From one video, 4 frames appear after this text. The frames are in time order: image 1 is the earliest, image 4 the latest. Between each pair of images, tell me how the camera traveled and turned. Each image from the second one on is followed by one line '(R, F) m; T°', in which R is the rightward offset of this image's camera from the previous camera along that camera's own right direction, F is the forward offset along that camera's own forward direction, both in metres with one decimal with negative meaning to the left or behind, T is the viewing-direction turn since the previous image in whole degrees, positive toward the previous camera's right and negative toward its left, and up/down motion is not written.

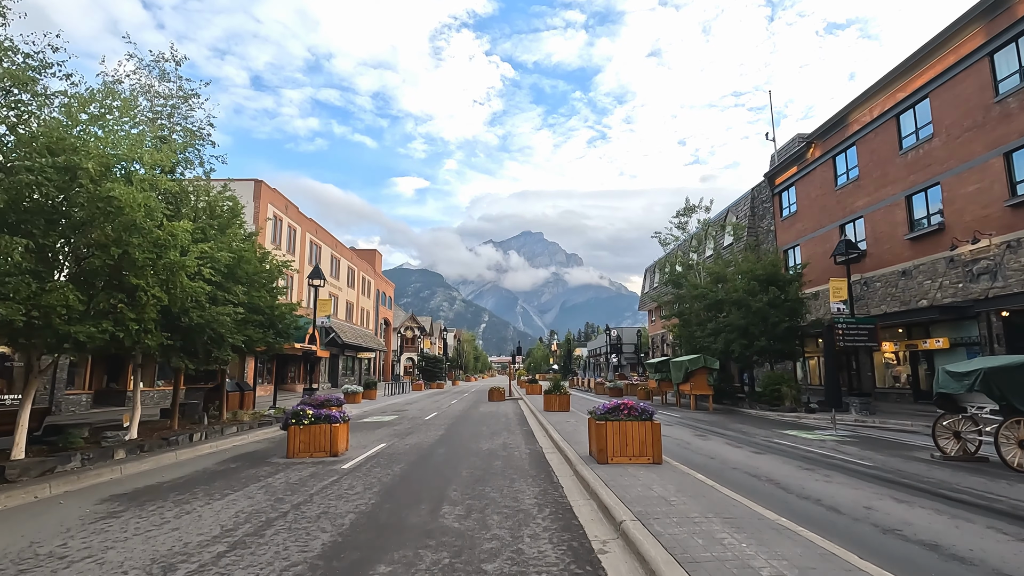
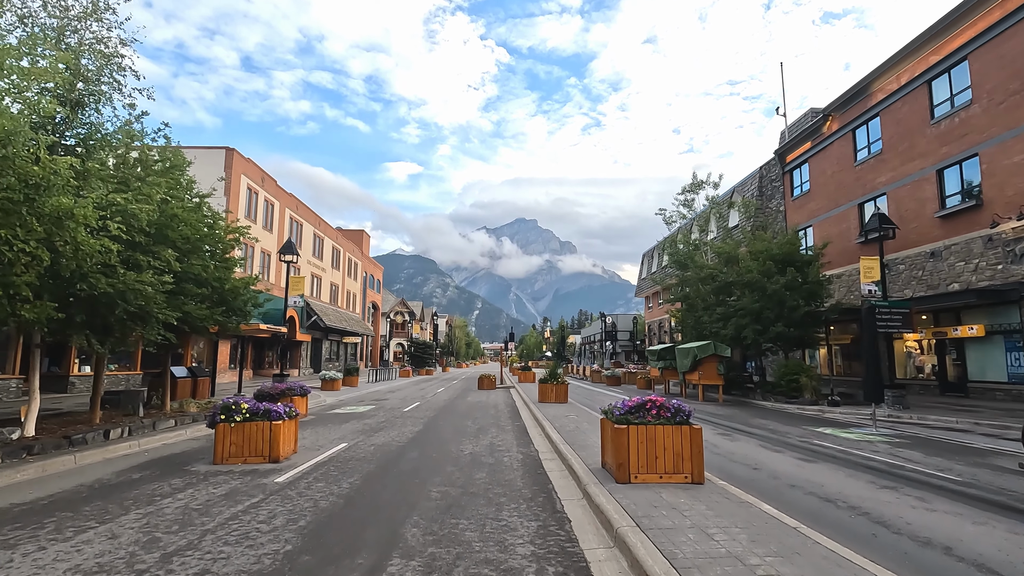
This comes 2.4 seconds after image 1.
(0.0, +2.4) m; +1°
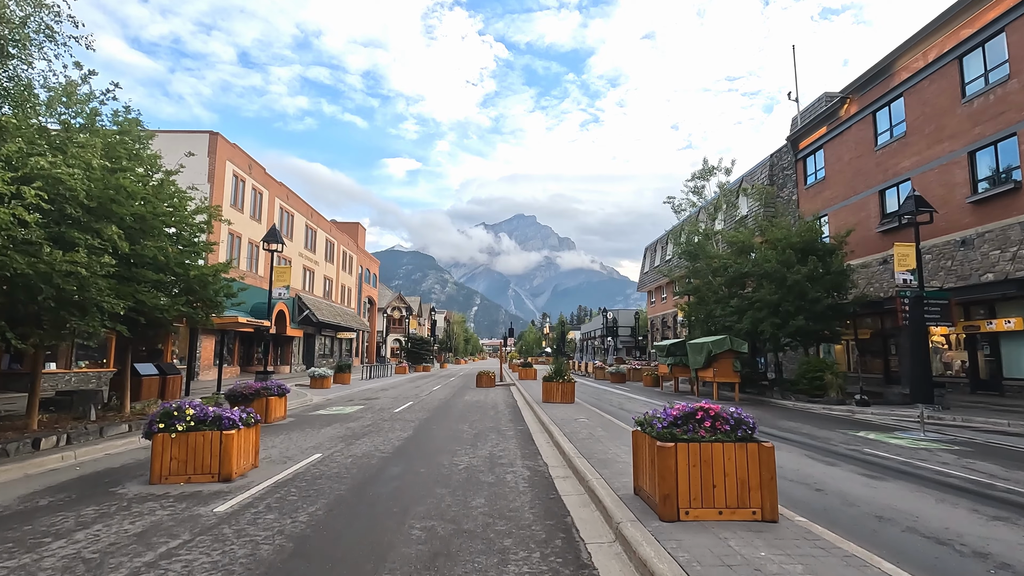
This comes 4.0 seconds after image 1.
(-0.1, +1.7) m; 0°
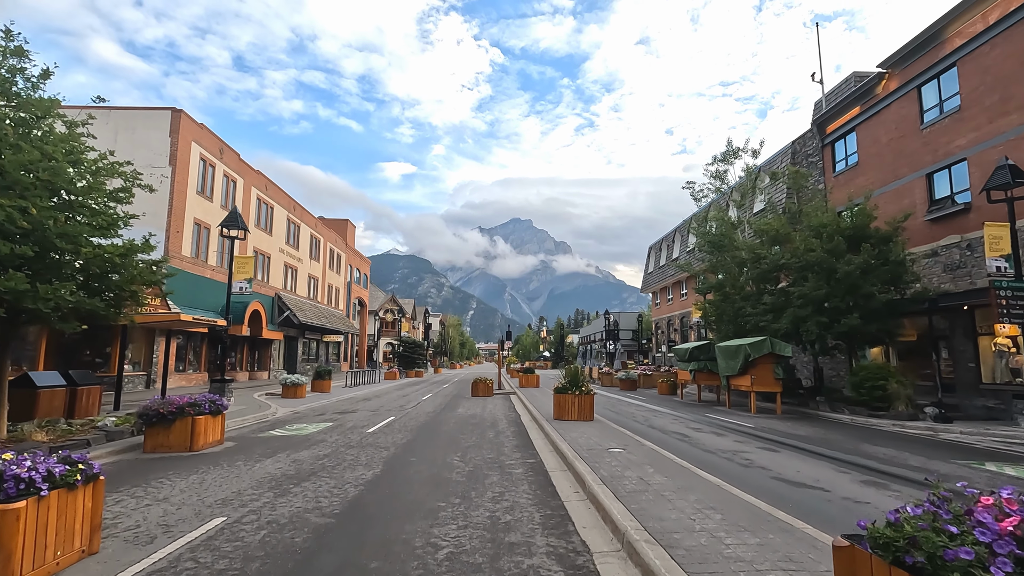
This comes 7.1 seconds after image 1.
(-0.2, +3.3) m; 0°
